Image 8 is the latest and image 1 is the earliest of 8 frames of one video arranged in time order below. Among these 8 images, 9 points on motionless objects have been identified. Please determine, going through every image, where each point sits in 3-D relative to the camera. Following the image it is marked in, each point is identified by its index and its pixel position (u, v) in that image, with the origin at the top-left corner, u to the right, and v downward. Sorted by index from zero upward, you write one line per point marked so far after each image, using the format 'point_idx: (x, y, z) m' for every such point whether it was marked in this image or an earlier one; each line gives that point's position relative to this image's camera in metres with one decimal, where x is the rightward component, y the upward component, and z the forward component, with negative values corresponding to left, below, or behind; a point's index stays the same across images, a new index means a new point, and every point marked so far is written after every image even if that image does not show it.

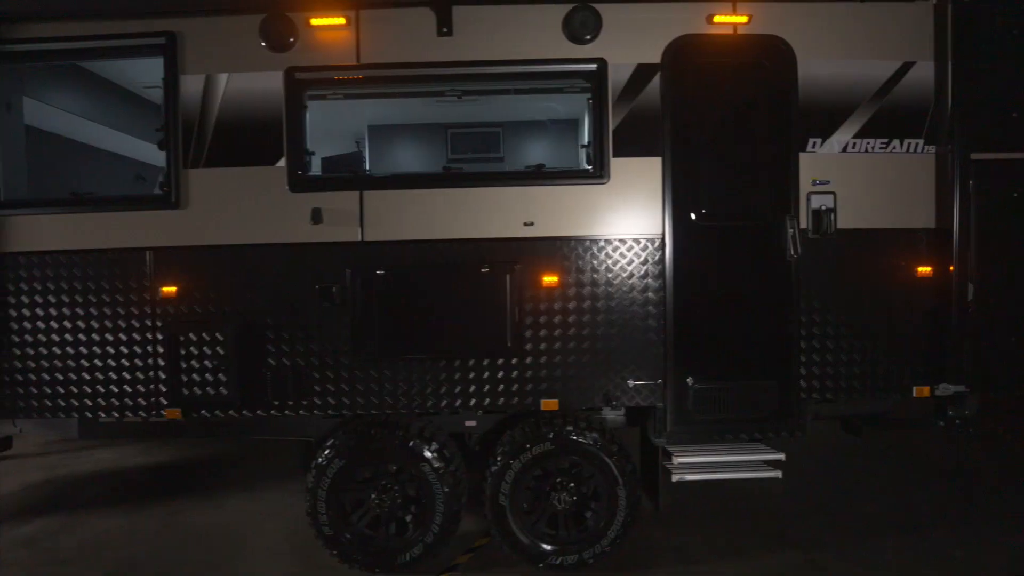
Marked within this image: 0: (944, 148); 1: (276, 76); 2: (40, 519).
0: (+2.8, +0.9, +2.6) m
1: (-1.5, +1.4, +2.6) m
2: (-4.0, -2.0, +3.5) m
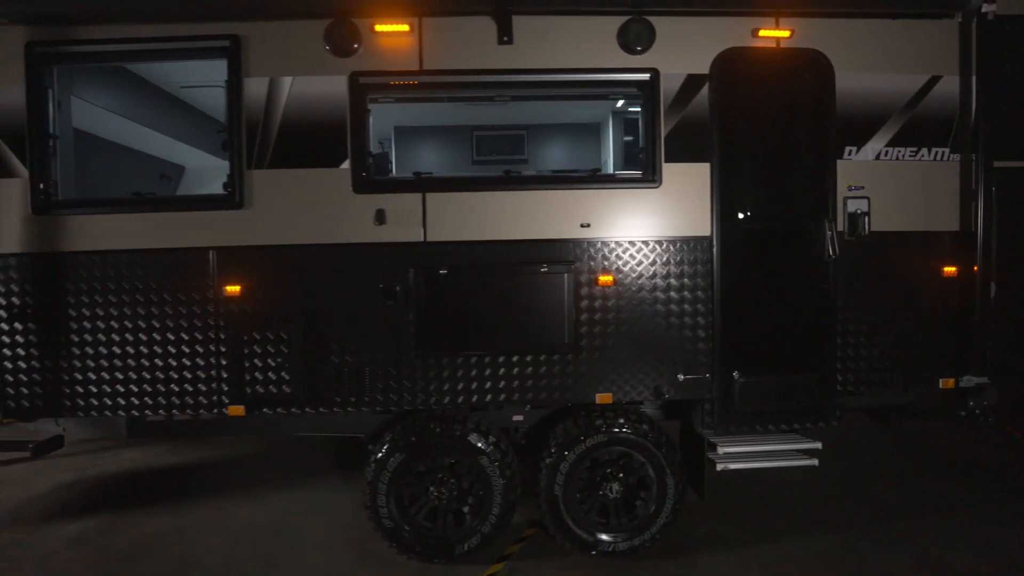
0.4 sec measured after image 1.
0: (+3.2, +0.9, +2.8) m
1: (-1.1, +1.4, +2.6) m
2: (-3.6, -2.0, +3.4) m
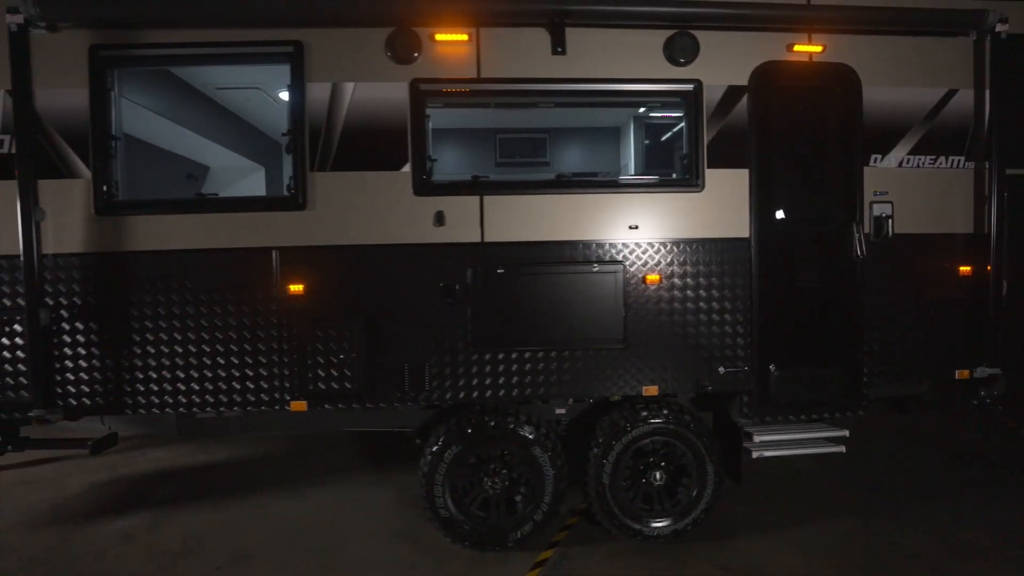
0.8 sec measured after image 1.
0: (+3.5, +0.9, +3.0) m
1: (-0.7, +1.4, +2.7) m
2: (-3.3, -2.0, +3.5) m
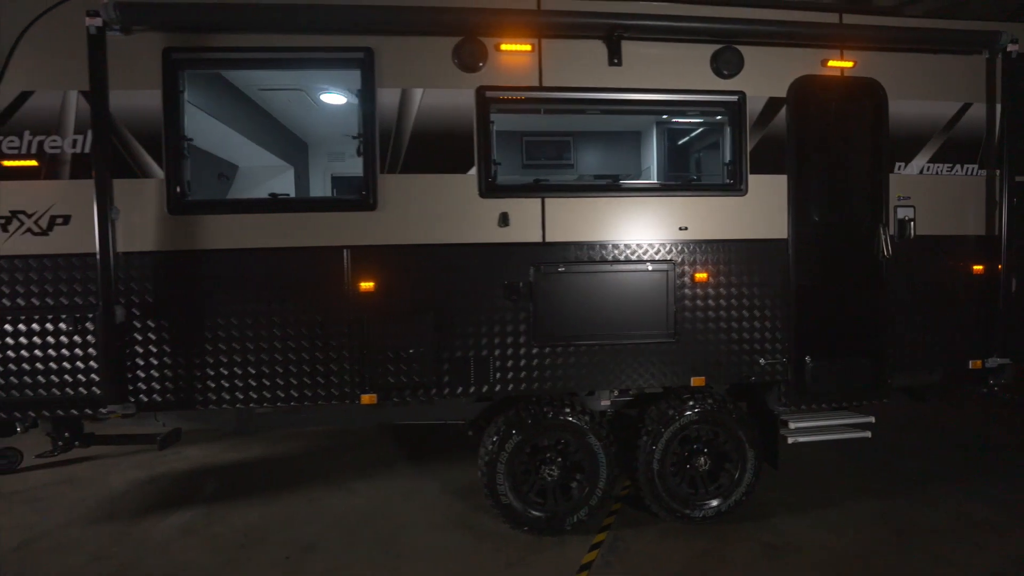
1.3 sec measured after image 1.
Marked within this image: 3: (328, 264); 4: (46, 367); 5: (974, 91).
0: (+3.9, +0.9, +3.3) m
1: (-0.3, +1.4, +2.9) m
2: (-2.9, -1.9, +3.5) m
3: (-1.3, +0.2, +2.8) m
4: (-3.2, -0.5, +2.7) m
5: (+3.7, +1.6, +3.3) m
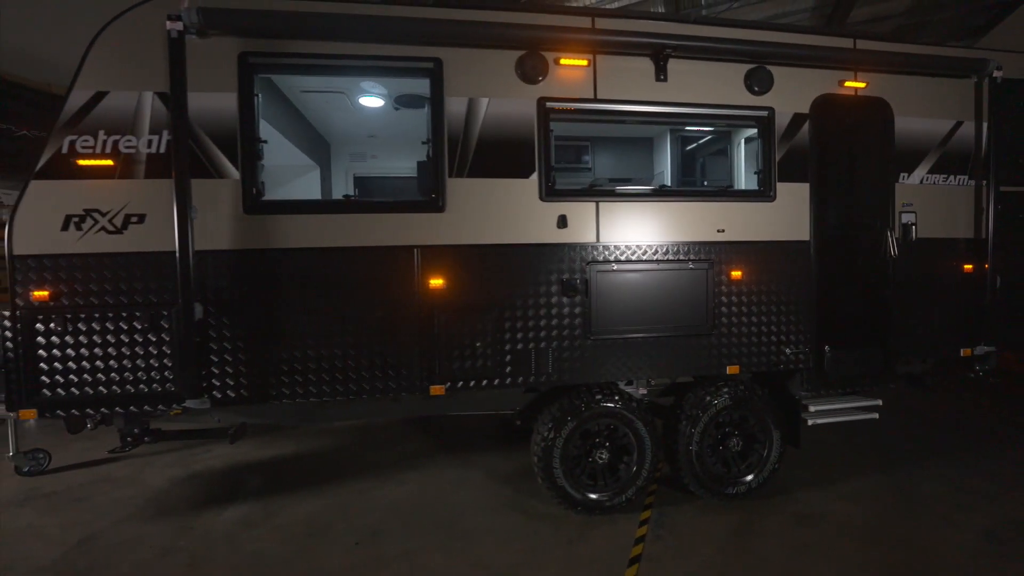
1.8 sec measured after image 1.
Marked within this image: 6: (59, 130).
0: (+4.3, +1.0, +3.7) m
1: (+0.1, +1.4, +3.1) m
2: (-2.5, -1.9, +3.6) m
3: (-0.8, +0.2, +3.0) m
4: (-2.7, -0.5, +2.8) m
5: (+4.1, +1.6, +3.7) m
6: (-3.0, +1.1, +2.7) m
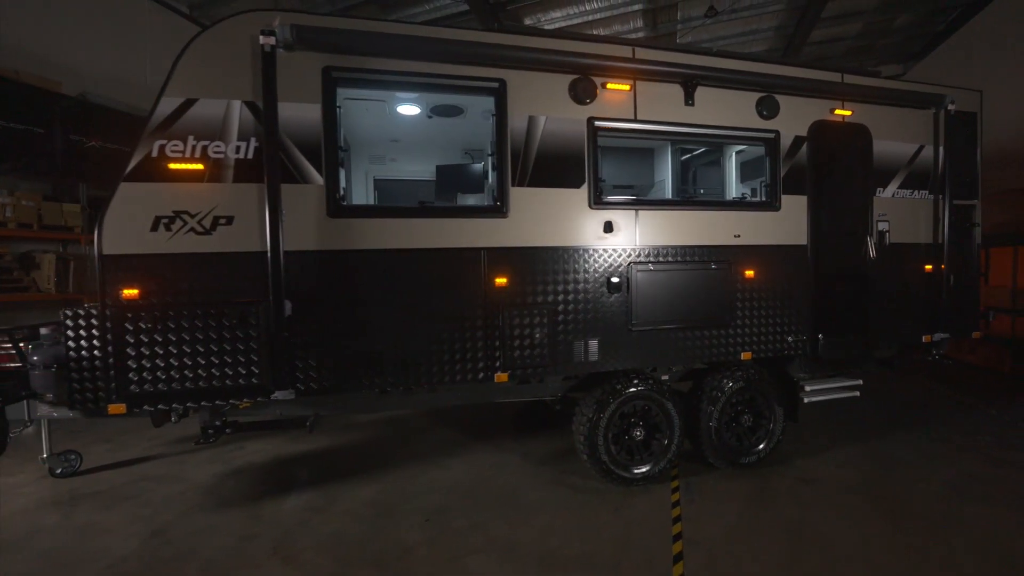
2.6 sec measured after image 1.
0: (+4.7, +1.0, +4.5) m
1: (+0.6, +1.4, +3.5) m
2: (-2.0, -1.9, +3.7) m
3: (-0.4, +0.2, +3.3) m
4: (-2.2, -0.5, +2.9) m
5: (+4.5, +1.7, +4.4) m
6: (-2.5, +1.1, +2.8) m
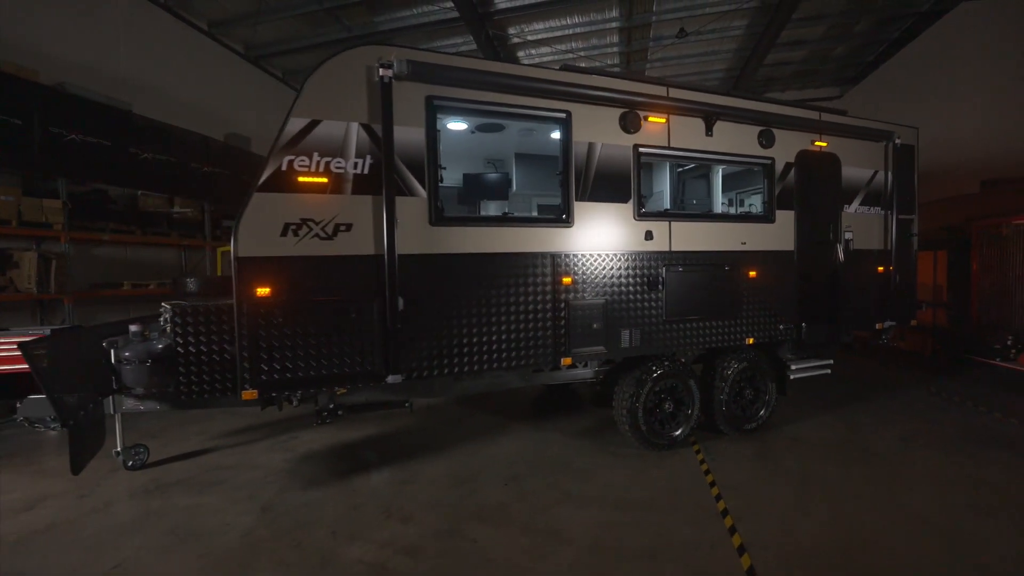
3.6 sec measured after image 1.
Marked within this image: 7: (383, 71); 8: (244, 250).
0: (+5.2, +1.1, +5.6) m
1: (+1.2, +1.5, +4.1) m
2: (-1.4, -1.9, +4.1) m
3: (+0.3, +0.2, +3.9) m
4: (-1.5, -0.5, +3.3) m
5: (+5.0, +1.7, +5.5) m
6: (-1.8, +1.1, +3.2) m
7: (-1.1, +1.8, +3.3) m
8: (-2.1, +0.3, +3.1) m
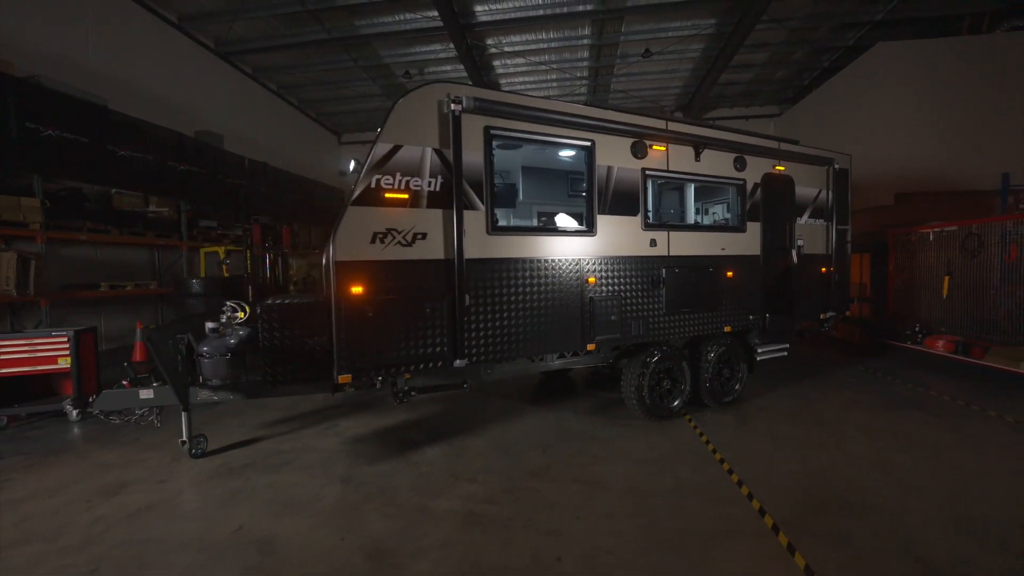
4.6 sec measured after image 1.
0: (+5.4, +1.1, +6.9) m
1: (+1.6, +1.5, +5.0) m
2: (-1.0, -1.9, +4.7) m
3: (+0.7, +0.2, +4.7) m
4: (-1.0, -0.5, +3.9) m
5: (+5.2, +1.7, +6.8) m
6: (-1.3, +1.1, +3.7) m
7: (-0.6, +1.8, +3.9) m
8: (-1.6, +0.3, +3.6) m
